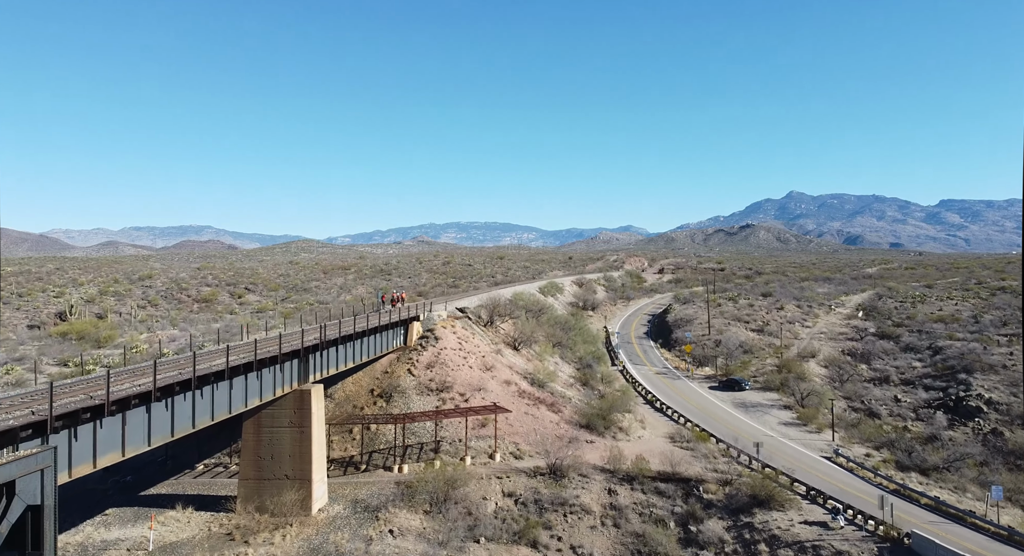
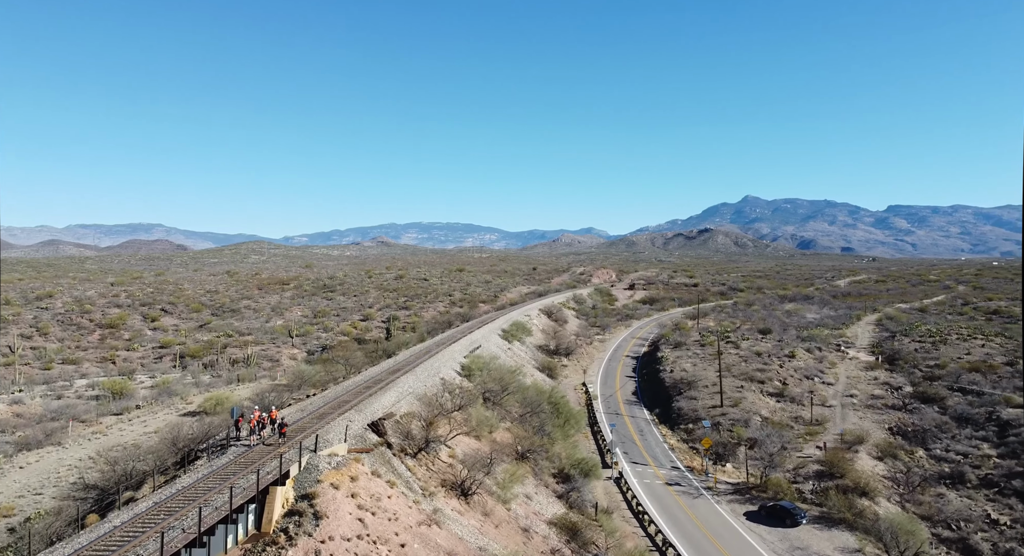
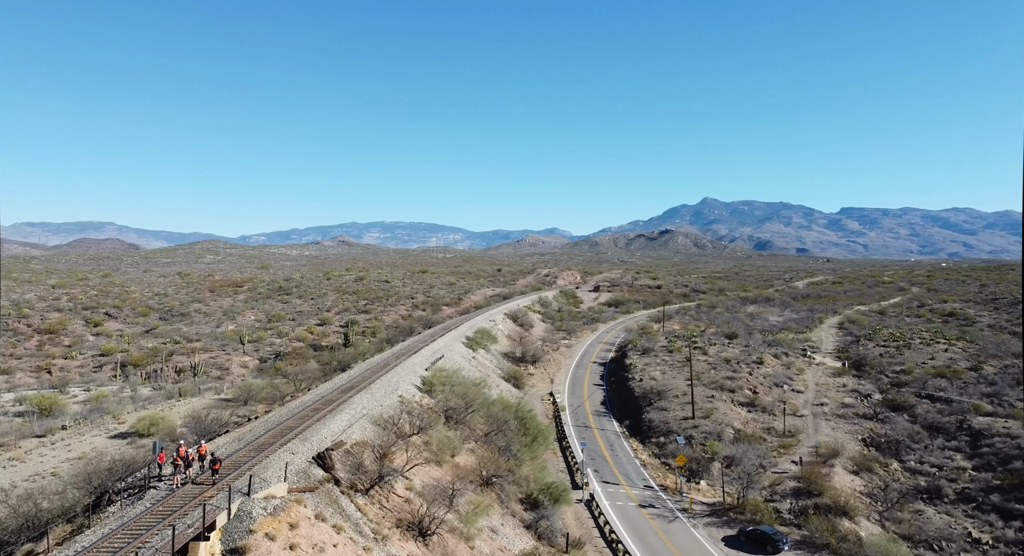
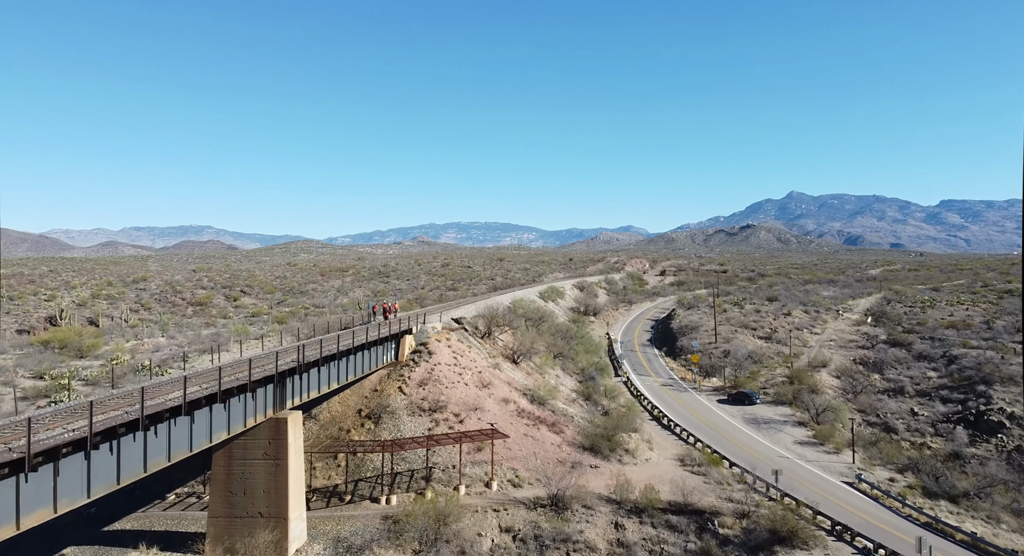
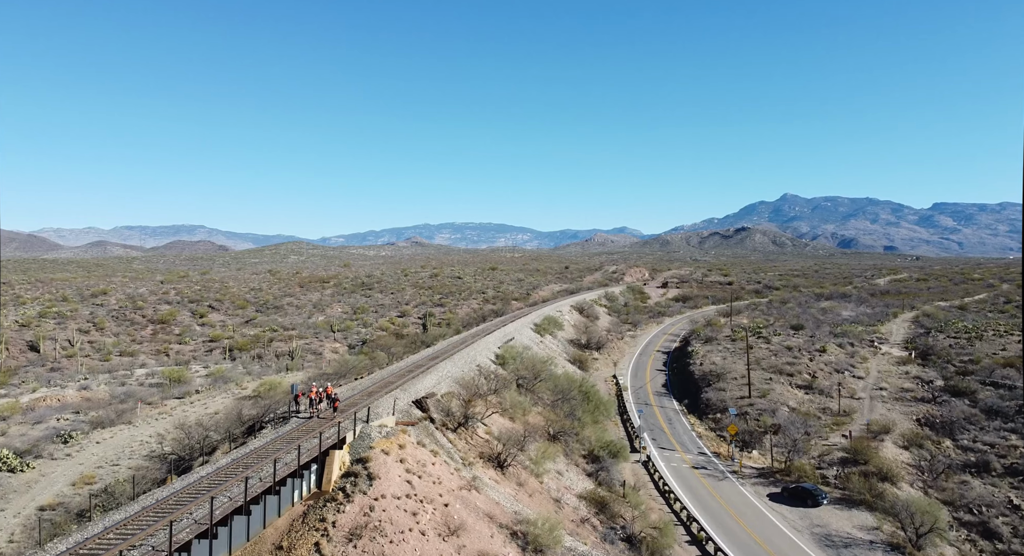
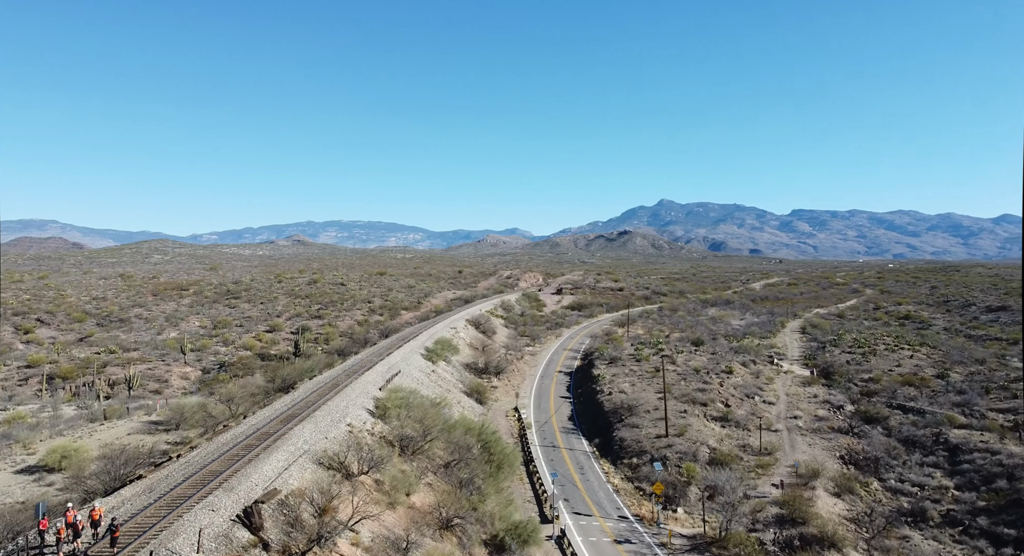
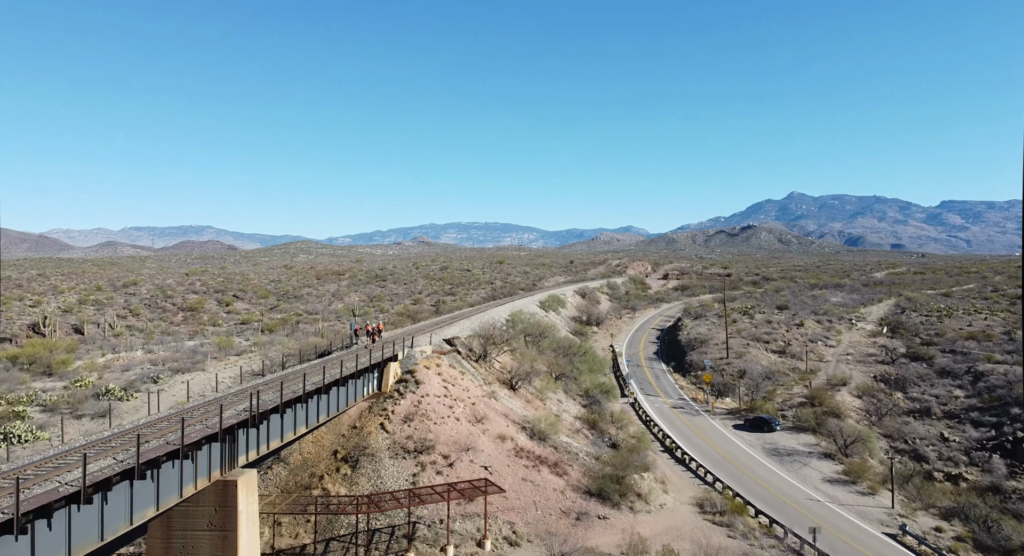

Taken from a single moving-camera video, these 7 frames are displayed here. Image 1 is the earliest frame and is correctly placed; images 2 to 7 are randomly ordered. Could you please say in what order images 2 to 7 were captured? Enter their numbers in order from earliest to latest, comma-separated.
4, 7, 5, 2, 3, 6
